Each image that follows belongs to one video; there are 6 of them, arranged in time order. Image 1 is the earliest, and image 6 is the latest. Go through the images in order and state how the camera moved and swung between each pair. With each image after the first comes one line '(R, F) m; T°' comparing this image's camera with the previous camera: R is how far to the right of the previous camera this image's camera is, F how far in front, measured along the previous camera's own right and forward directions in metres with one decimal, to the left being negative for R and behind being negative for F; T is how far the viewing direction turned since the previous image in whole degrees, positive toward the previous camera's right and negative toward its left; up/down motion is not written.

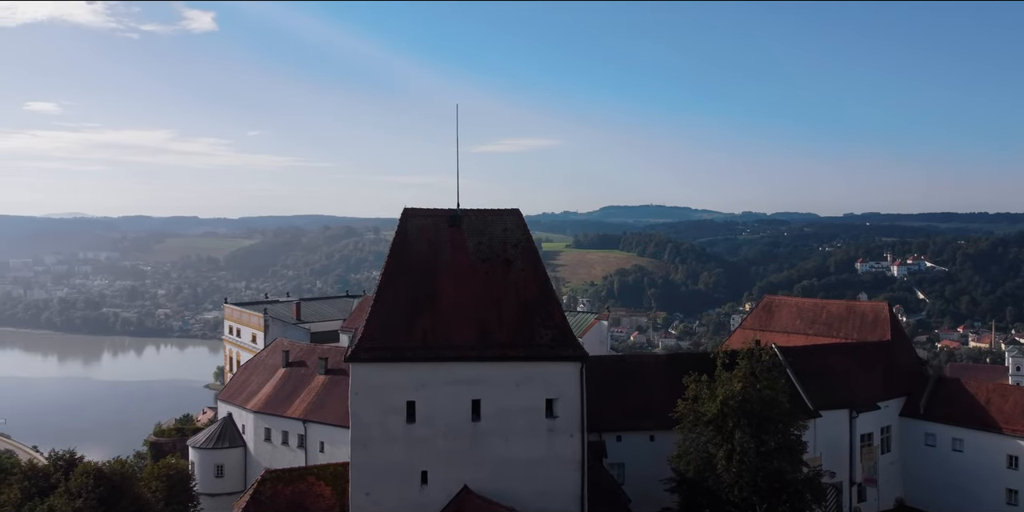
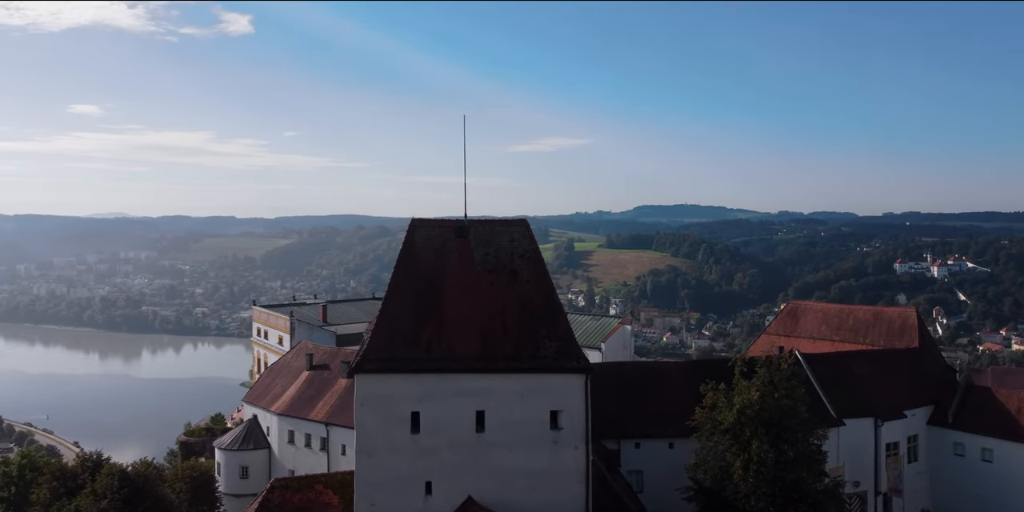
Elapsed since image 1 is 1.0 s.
(+0.4, 0.0) m; -2°
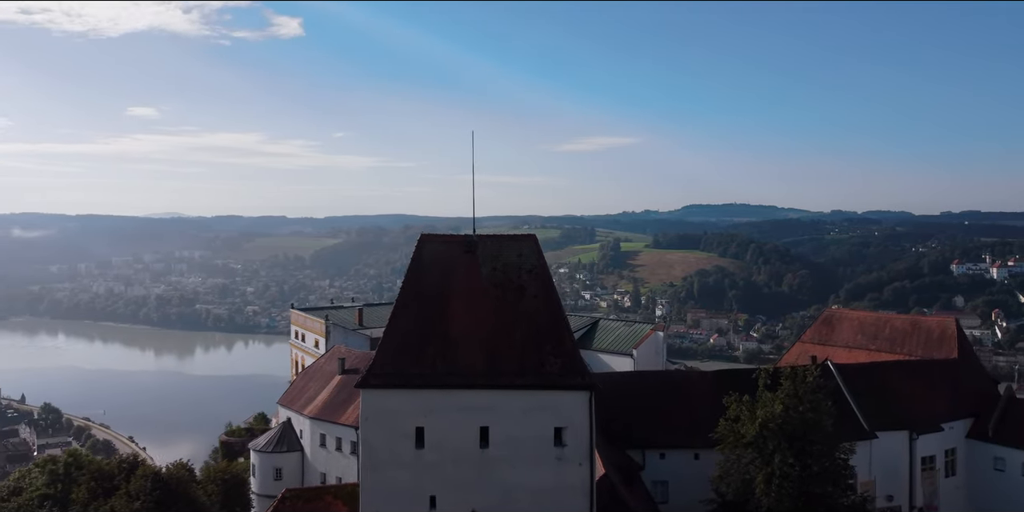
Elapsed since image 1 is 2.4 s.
(+0.6, 0.0) m; -3°
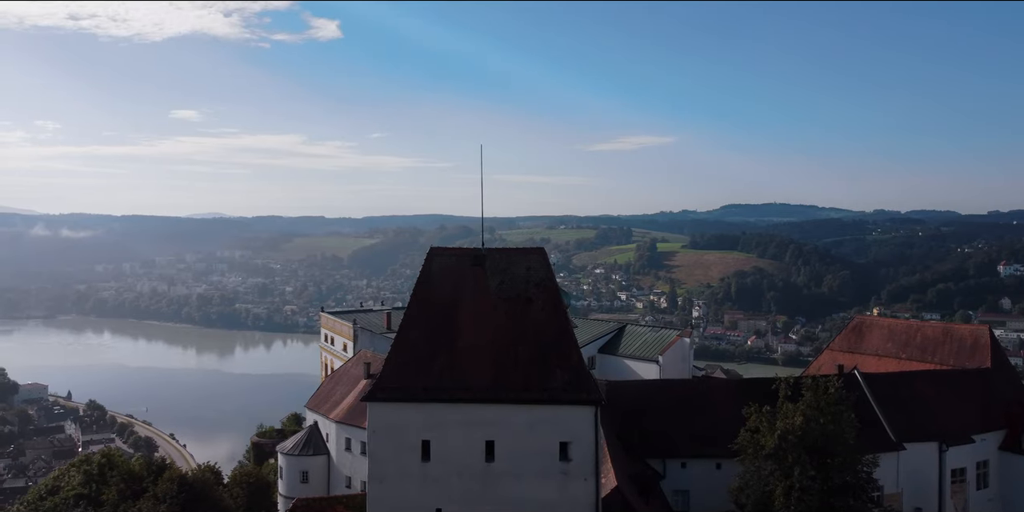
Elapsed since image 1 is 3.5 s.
(+0.4, 0.0) m; -2°
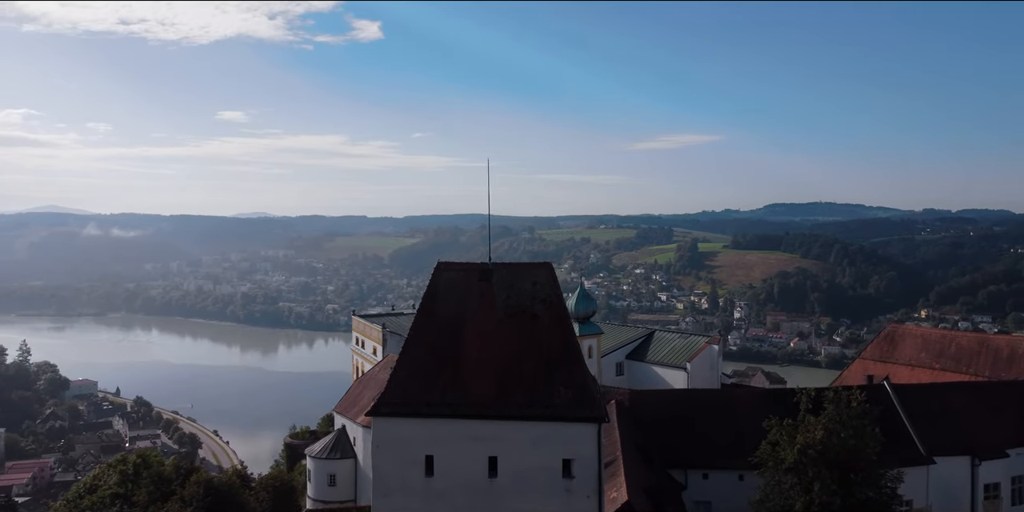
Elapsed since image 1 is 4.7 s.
(+0.5, 0.0) m; -3°
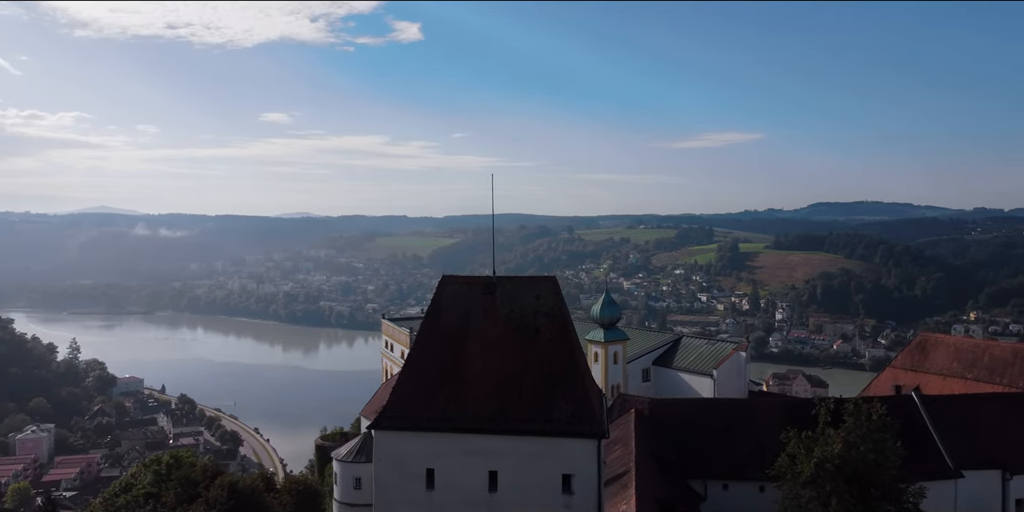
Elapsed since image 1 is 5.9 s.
(+0.5, 0.0) m; -3°
